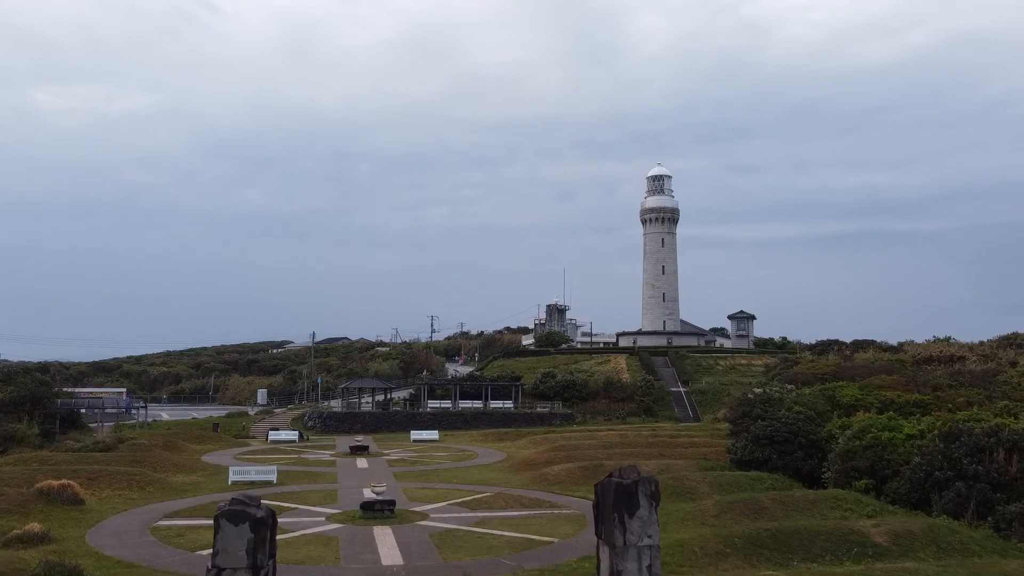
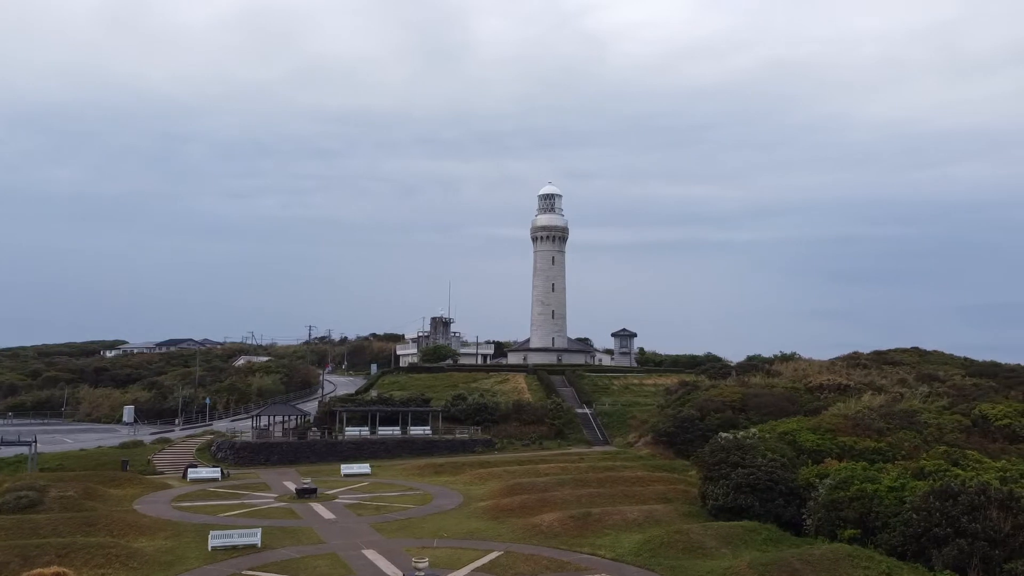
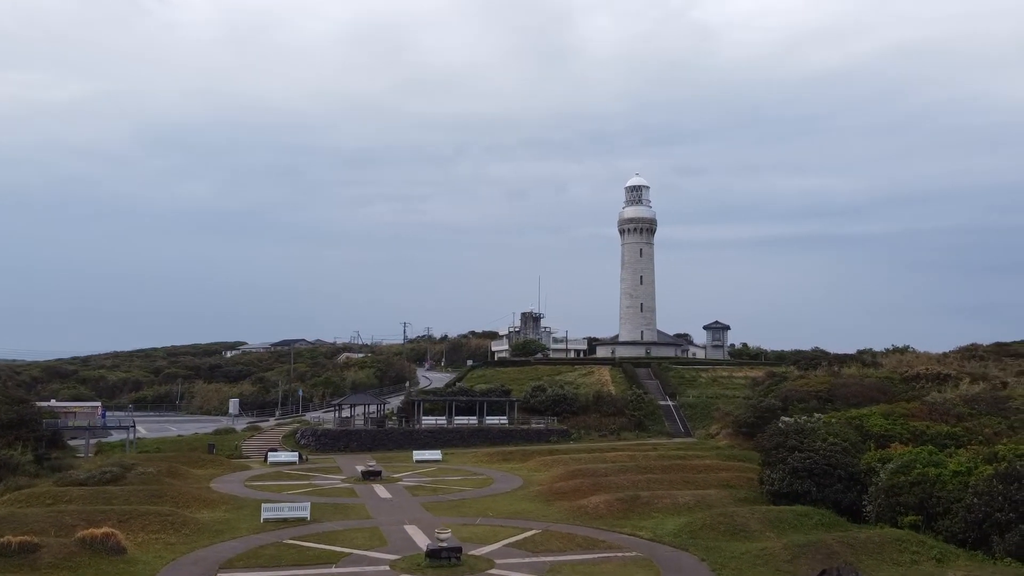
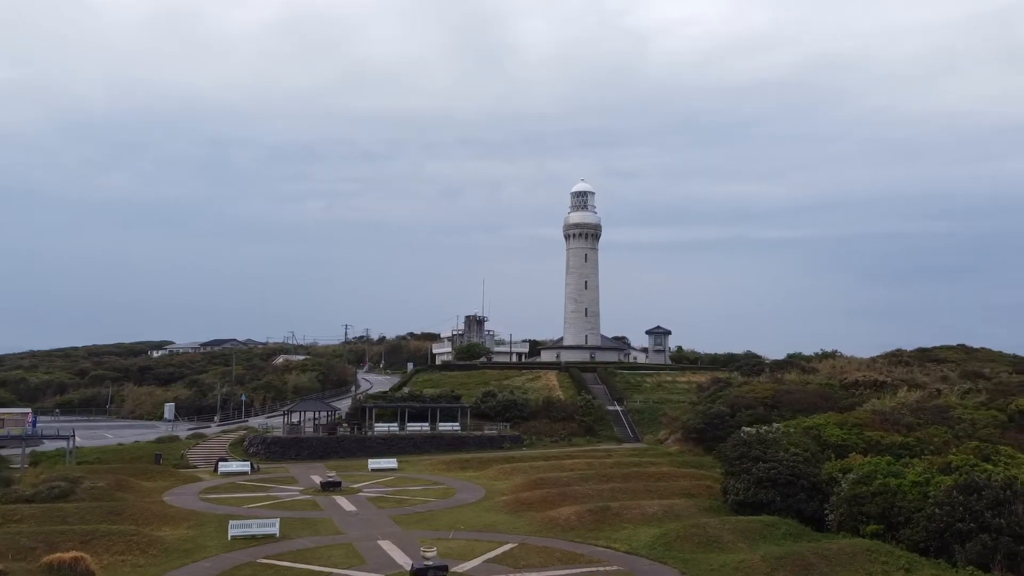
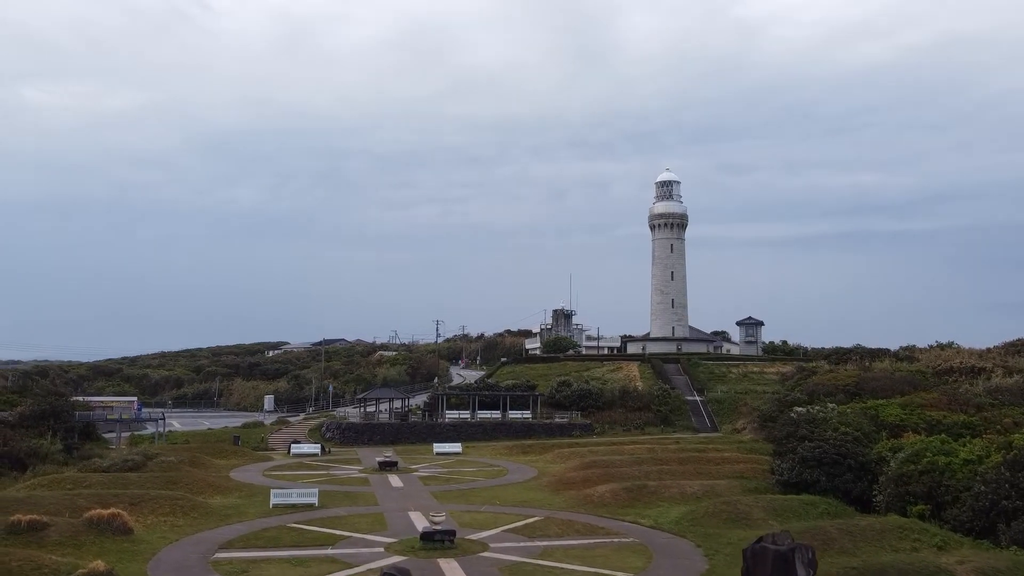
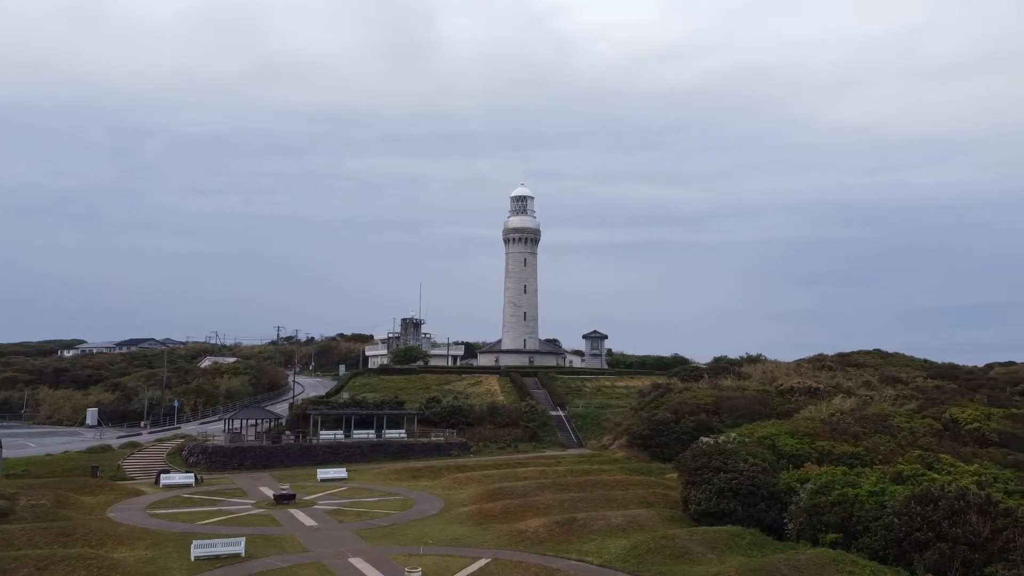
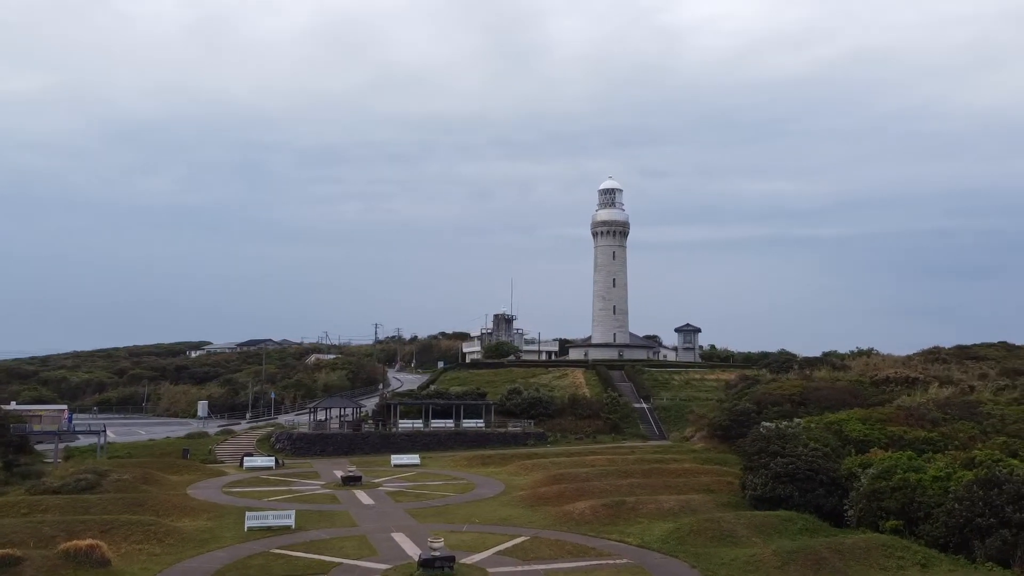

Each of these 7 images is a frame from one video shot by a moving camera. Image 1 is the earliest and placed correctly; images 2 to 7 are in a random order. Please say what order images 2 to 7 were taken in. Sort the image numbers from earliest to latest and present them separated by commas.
5, 3, 7, 4, 2, 6
